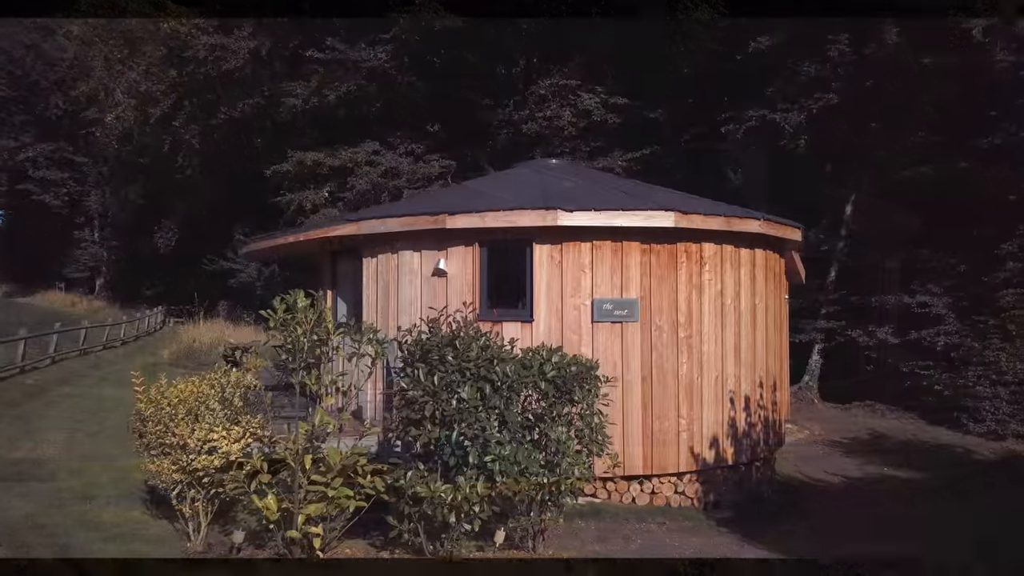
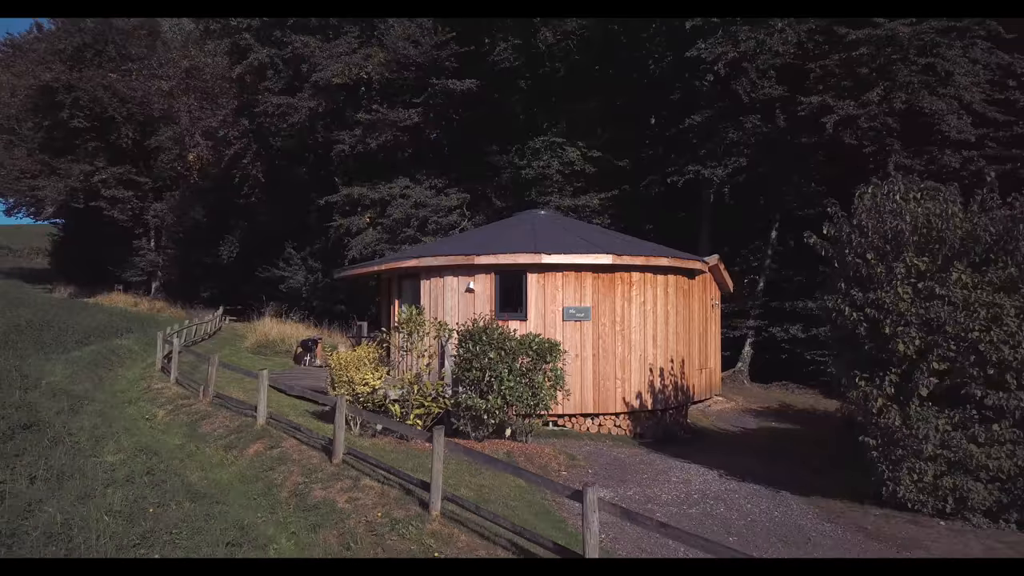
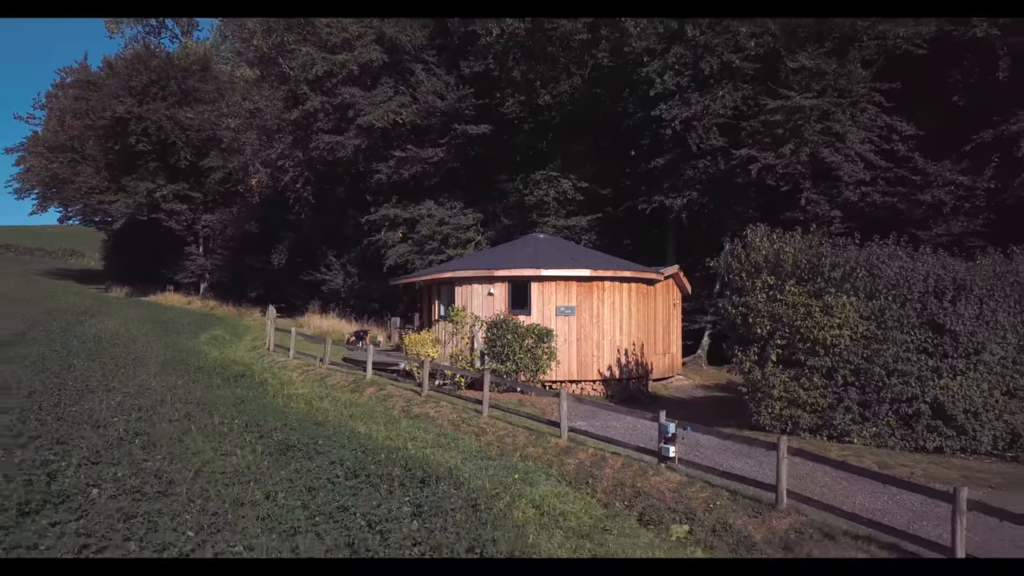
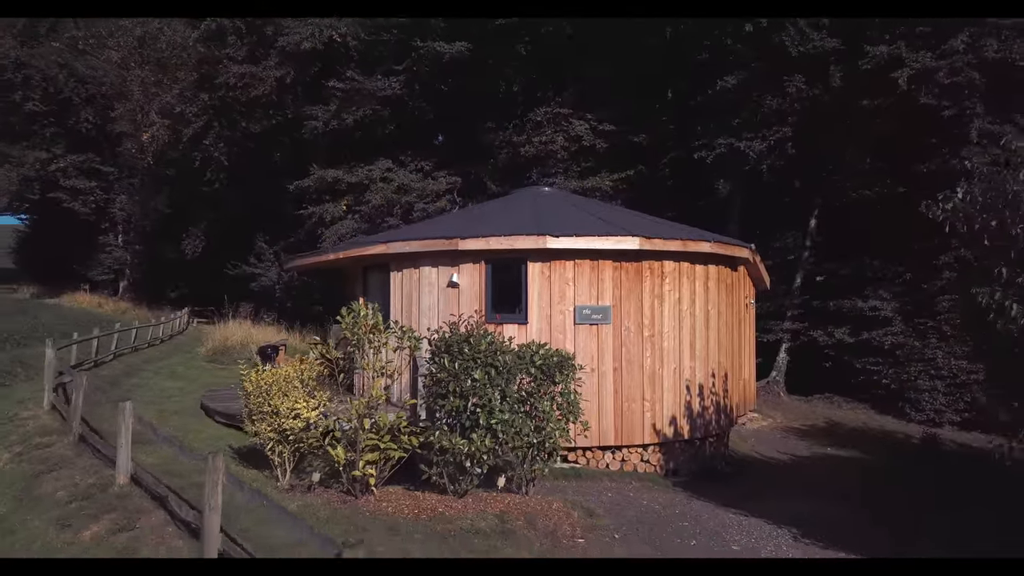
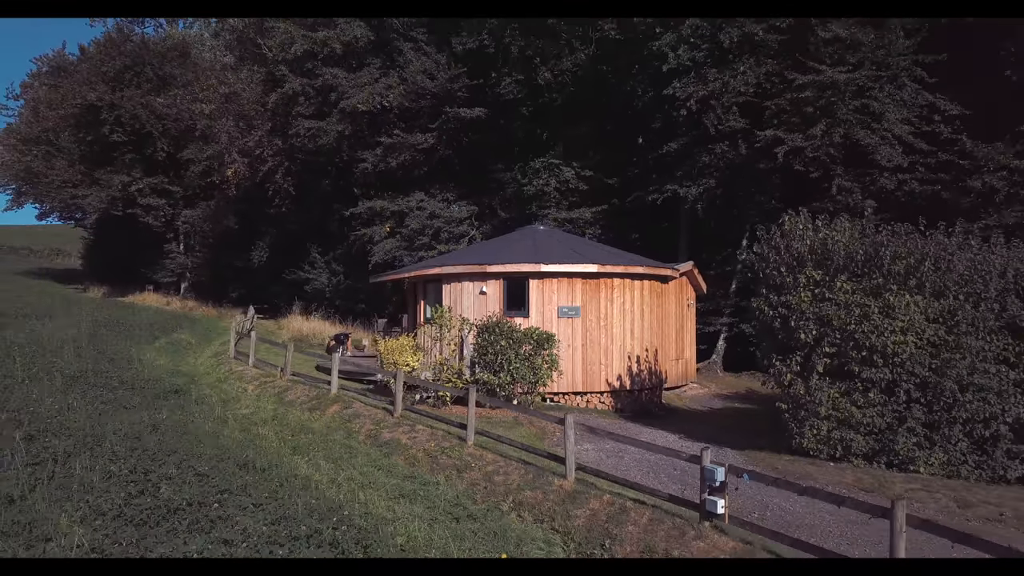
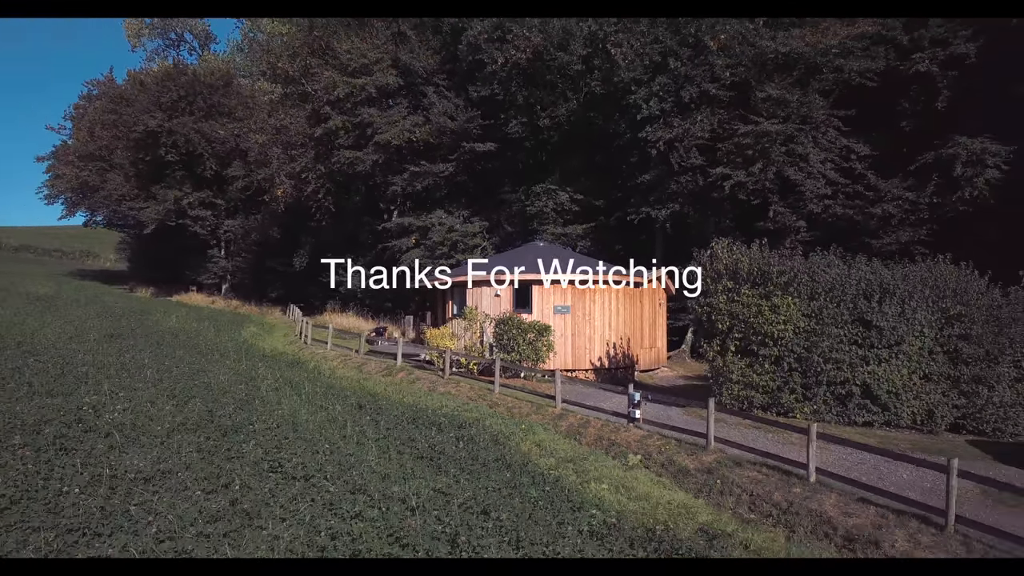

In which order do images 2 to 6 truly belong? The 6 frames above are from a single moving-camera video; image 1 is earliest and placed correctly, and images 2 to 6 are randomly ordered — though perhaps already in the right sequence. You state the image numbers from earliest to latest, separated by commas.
4, 2, 5, 3, 6
